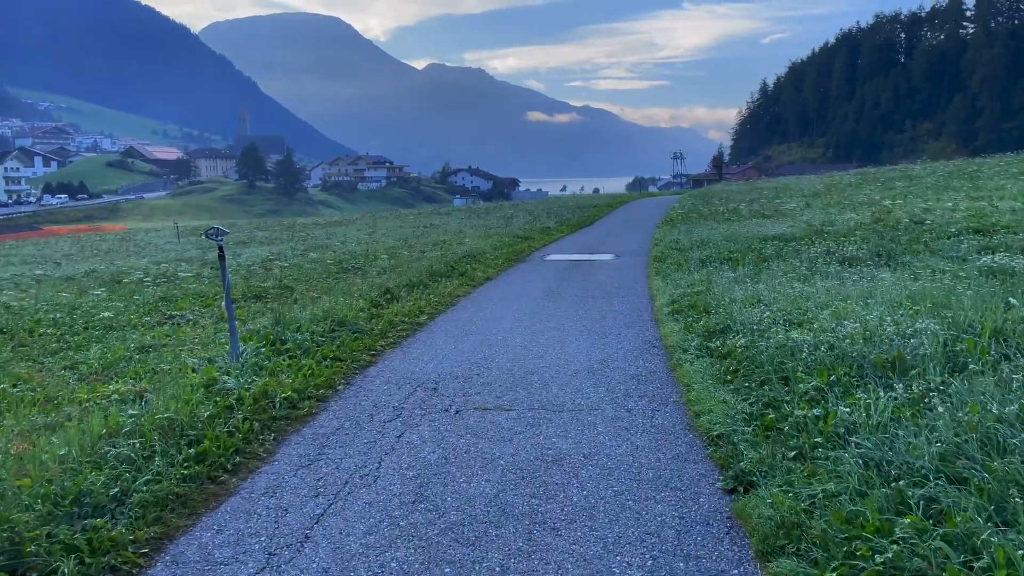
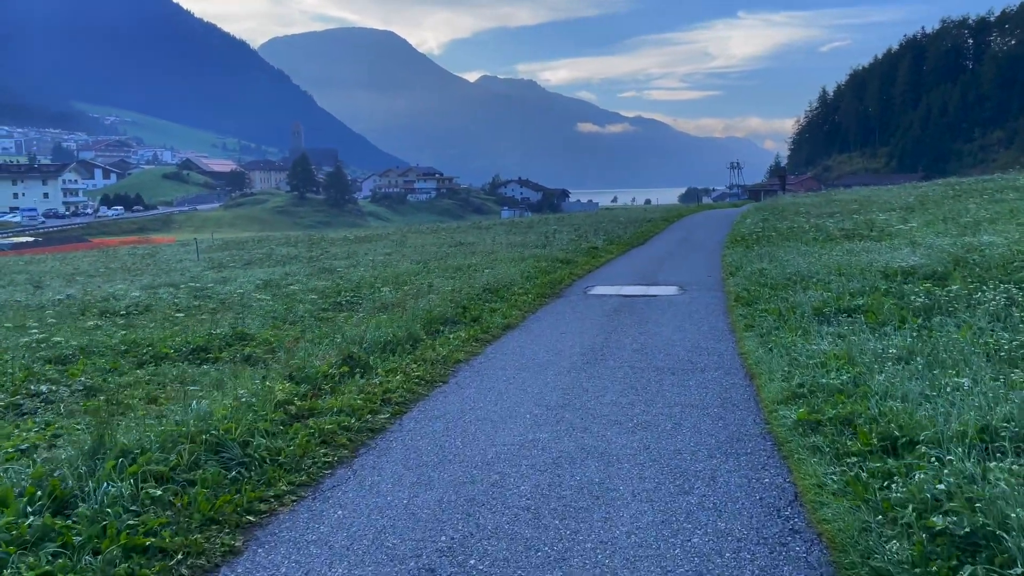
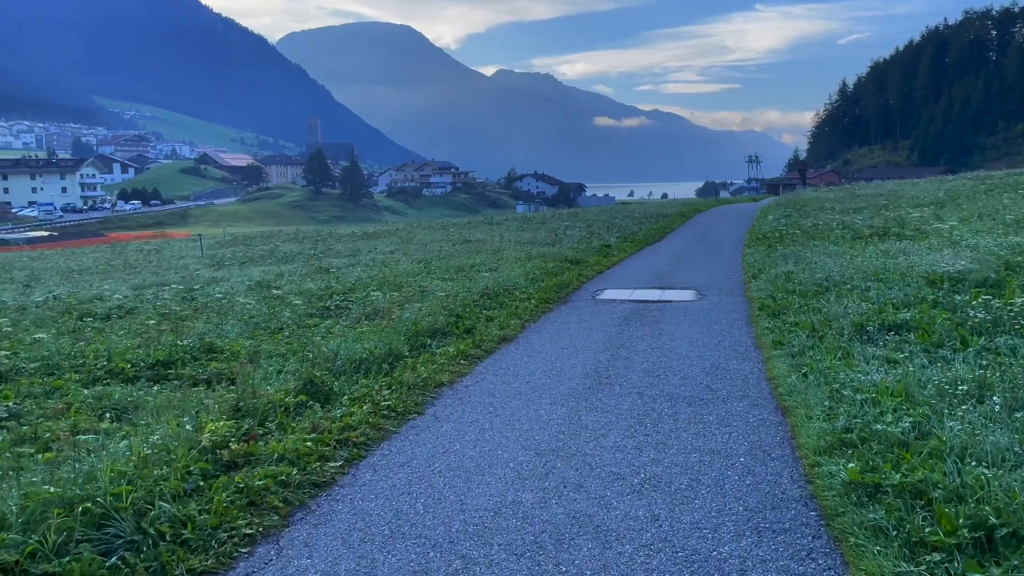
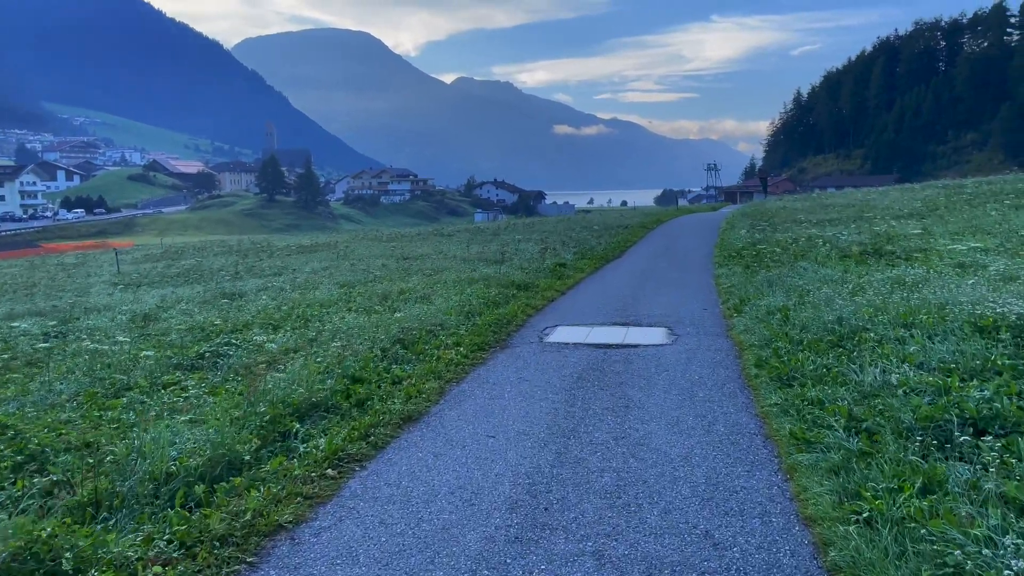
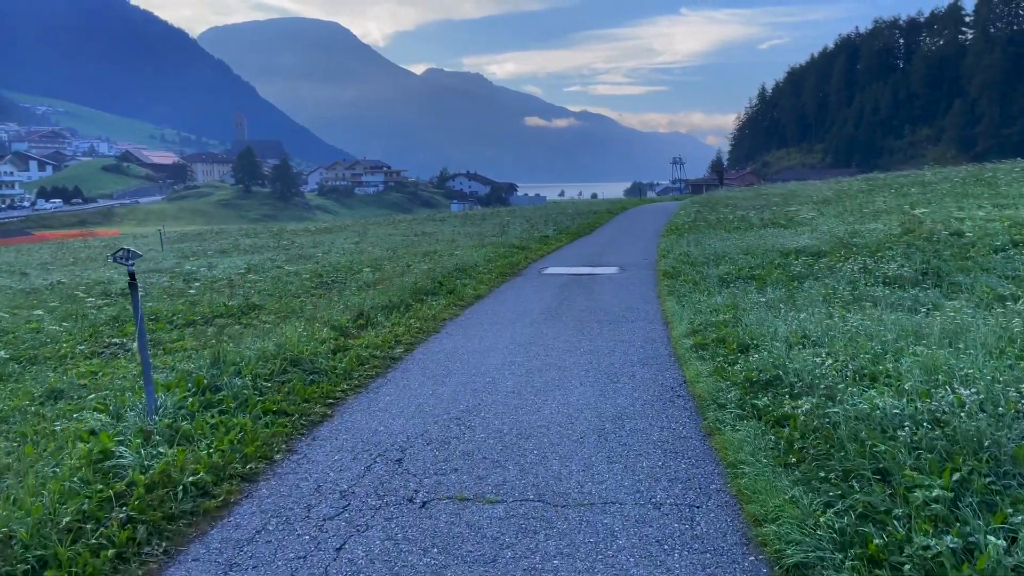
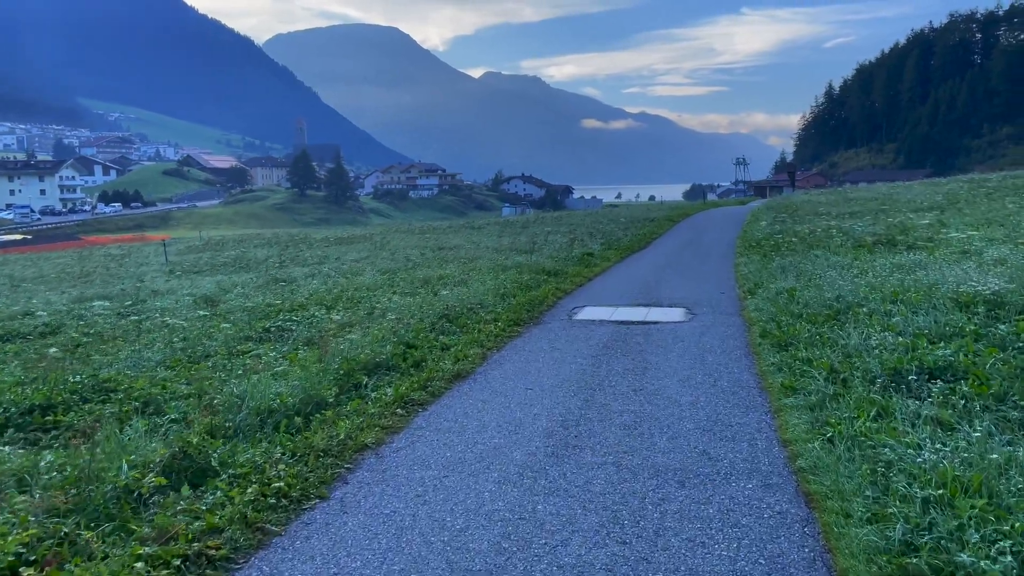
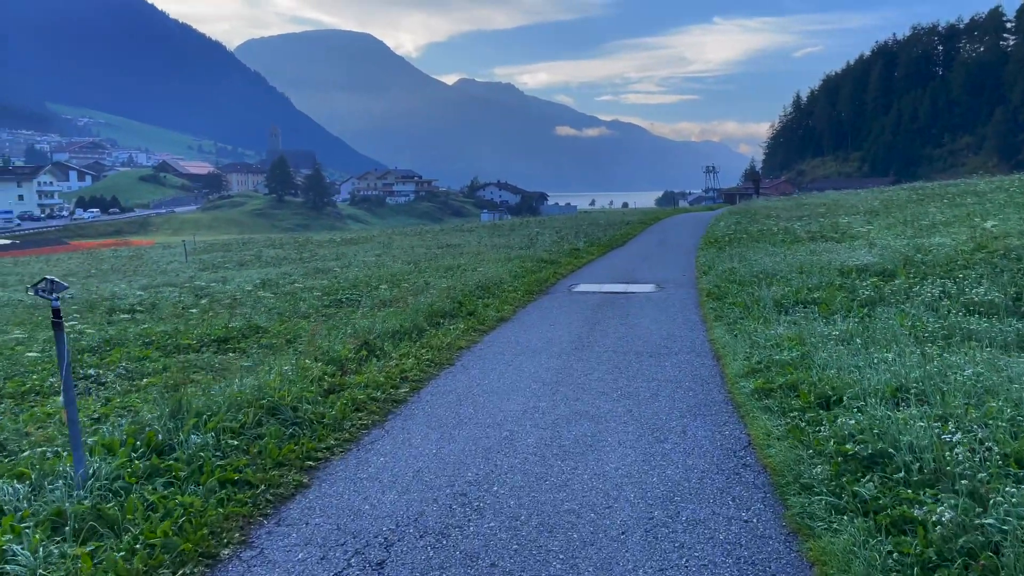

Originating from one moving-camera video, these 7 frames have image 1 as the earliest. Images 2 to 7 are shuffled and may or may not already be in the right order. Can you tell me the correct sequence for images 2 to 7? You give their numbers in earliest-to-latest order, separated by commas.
5, 7, 2, 3, 6, 4
